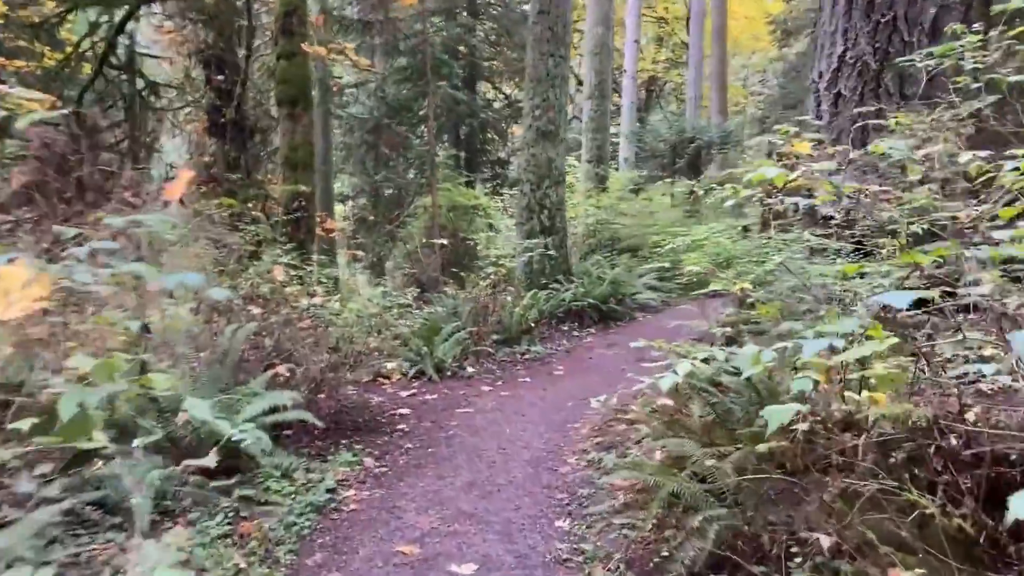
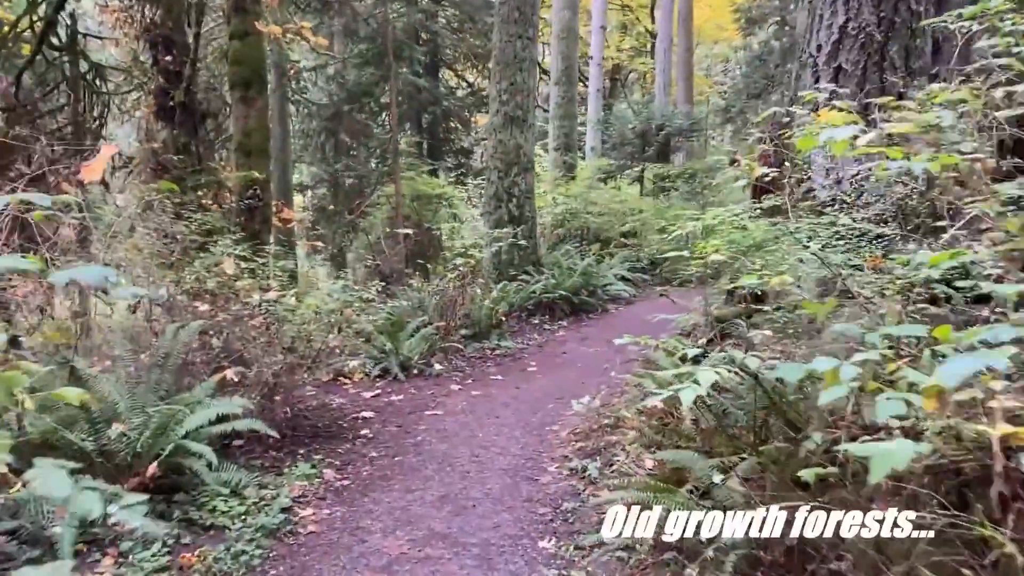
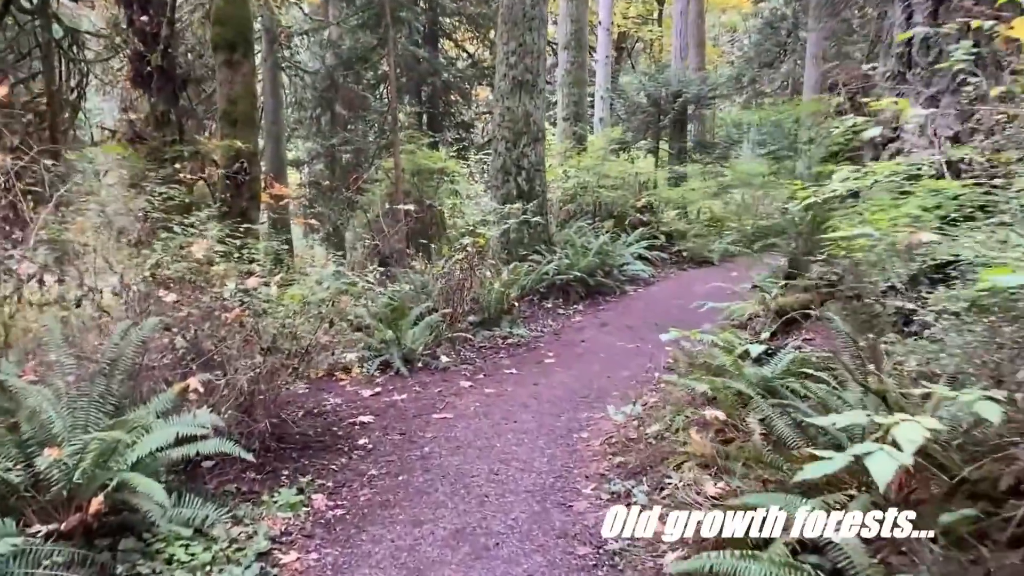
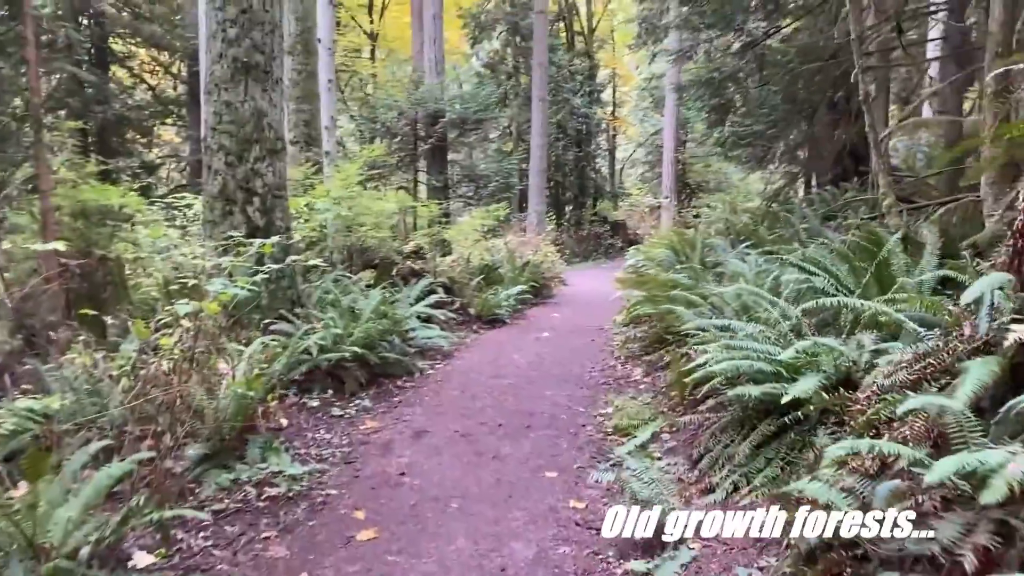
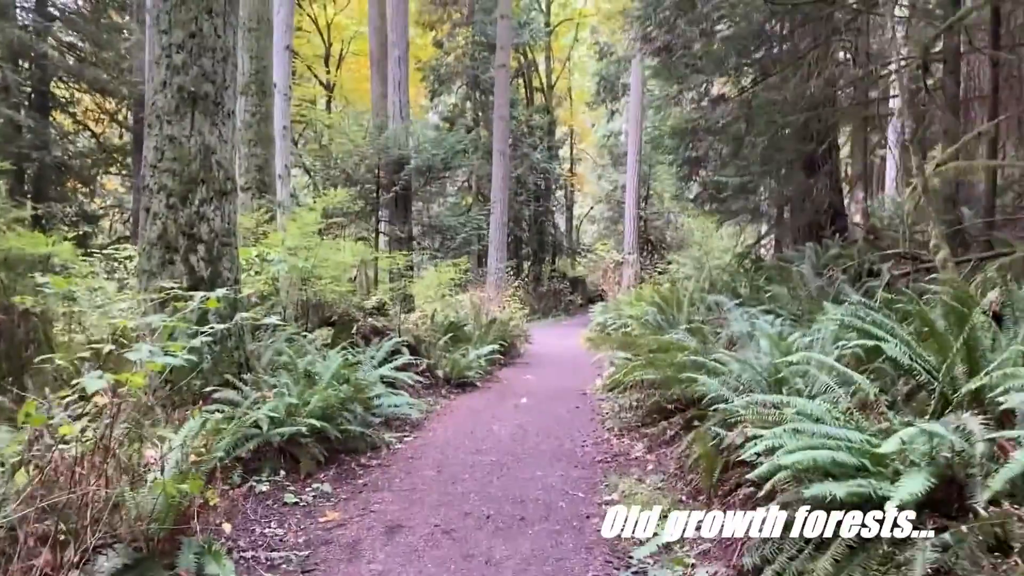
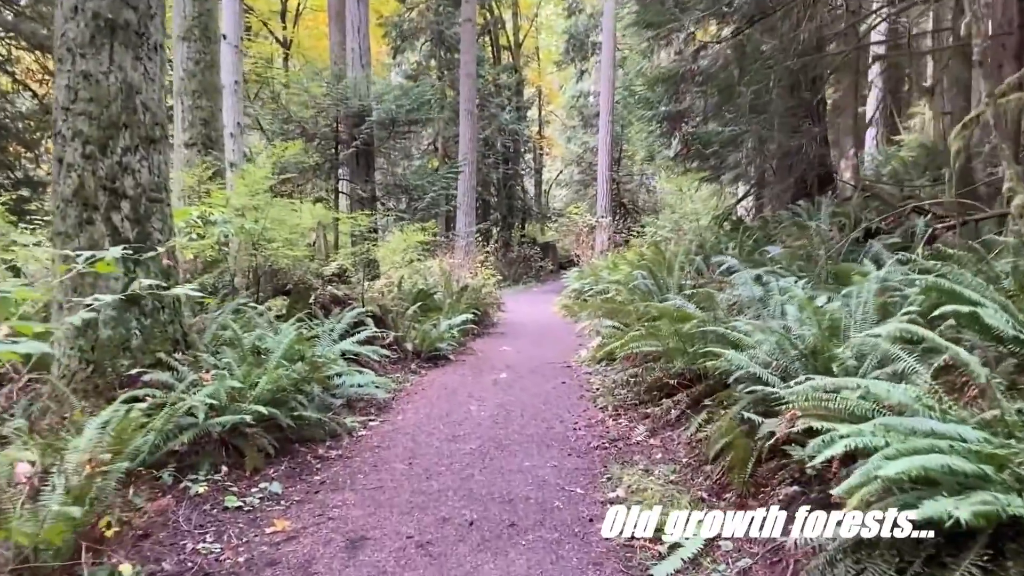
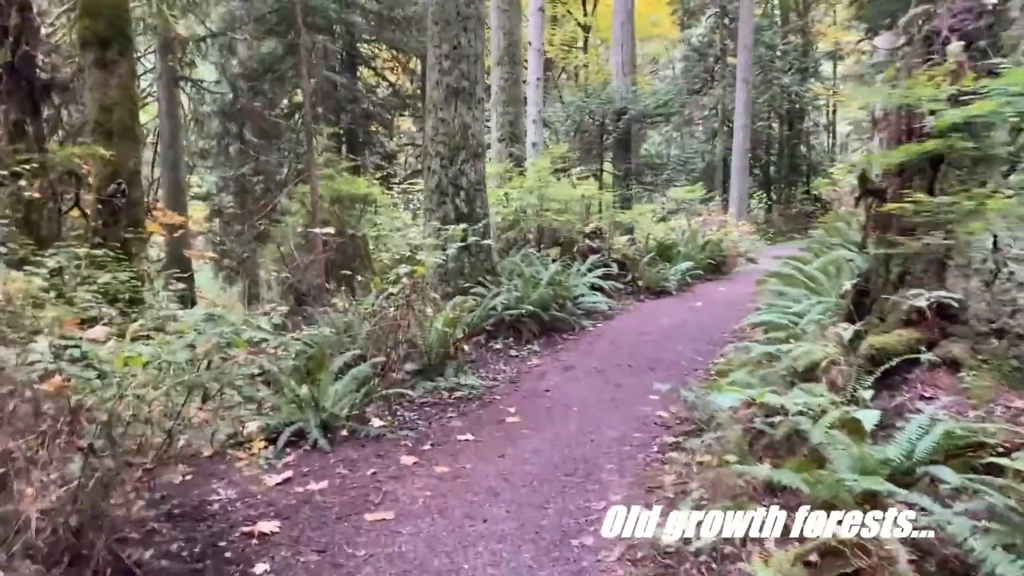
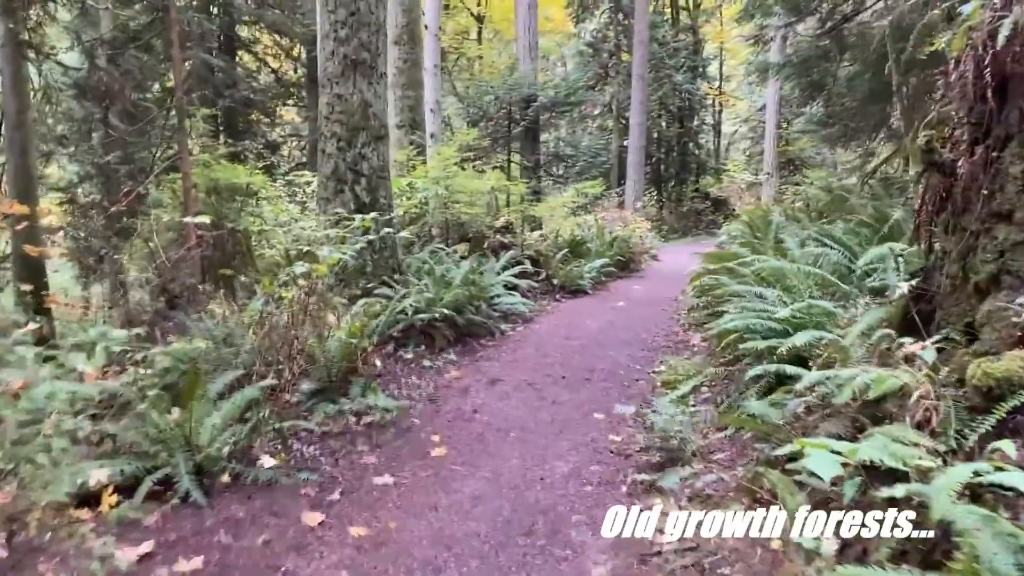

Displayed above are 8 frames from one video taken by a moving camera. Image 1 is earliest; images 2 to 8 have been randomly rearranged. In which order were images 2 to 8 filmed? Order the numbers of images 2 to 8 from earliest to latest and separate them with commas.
2, 3, 7, 8, 4, 5, 6
